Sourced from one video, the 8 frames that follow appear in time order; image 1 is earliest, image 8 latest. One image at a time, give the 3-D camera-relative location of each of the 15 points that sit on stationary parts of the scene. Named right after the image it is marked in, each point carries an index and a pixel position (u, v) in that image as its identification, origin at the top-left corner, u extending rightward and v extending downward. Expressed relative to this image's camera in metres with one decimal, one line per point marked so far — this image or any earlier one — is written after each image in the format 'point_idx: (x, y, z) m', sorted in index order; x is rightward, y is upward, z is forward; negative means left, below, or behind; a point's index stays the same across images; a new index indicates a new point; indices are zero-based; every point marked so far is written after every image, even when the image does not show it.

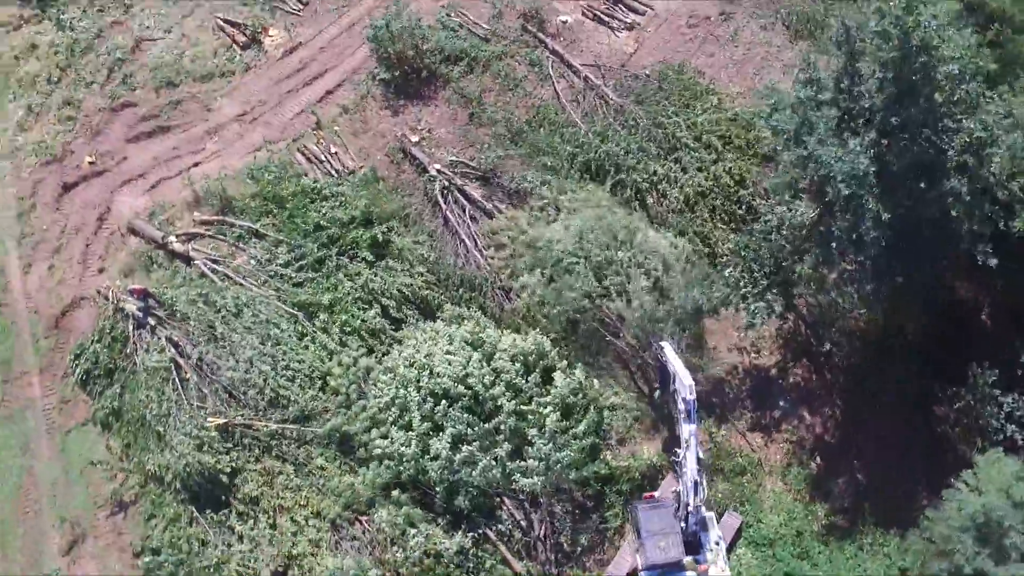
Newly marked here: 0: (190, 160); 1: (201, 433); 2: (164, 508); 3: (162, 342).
0: (-7.9, +3.1, +19.1) m
1: (-6.0, -2.8, +15.0) m
2: (-6.8, -4.3, +15.0) m
3: (-7.2, -1.2, +16.1) m
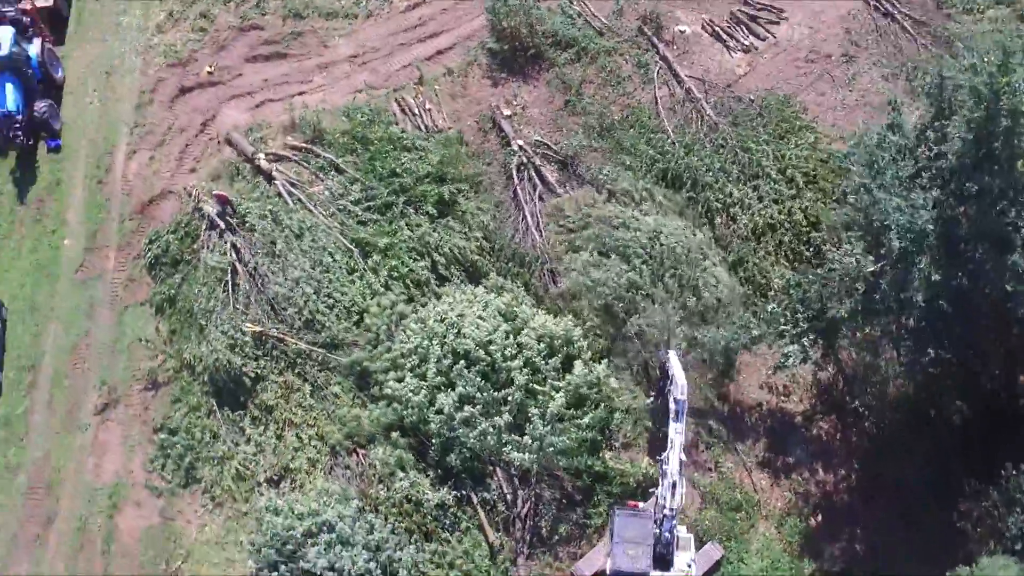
0: (-5.6, +5.2, +20.2) m
1: (-5.6, -1.0, +15.9) m
2: (-6.7, -2.2, +16.1) m
3: (-6.3, +0.9, +17.1) m
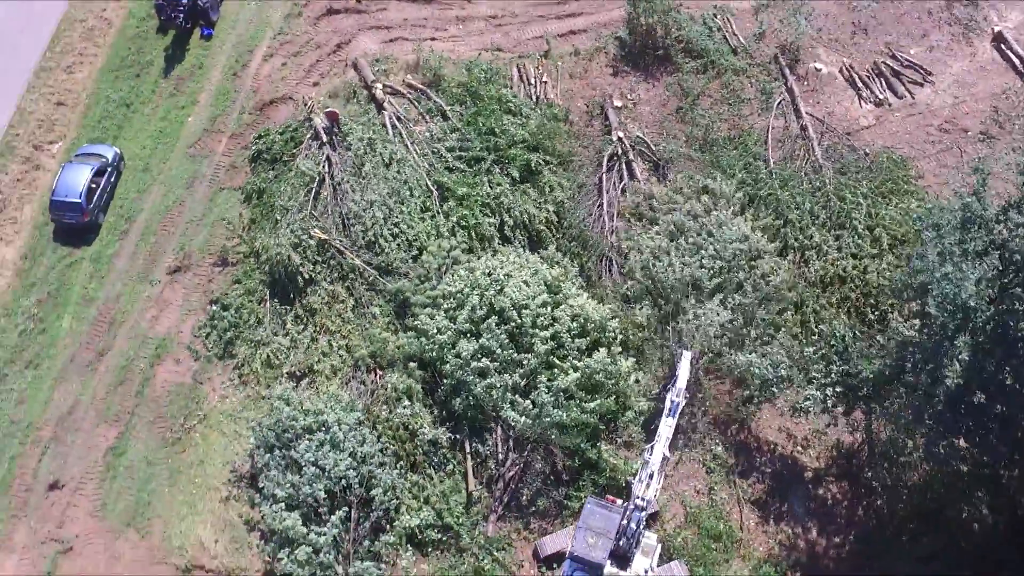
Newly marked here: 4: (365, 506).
0: (-2.2, +6.9, +21.1) m
1: (-4.6, +1.1, +16.9) m
2: (-5.9, +0.2, +17.3) m
3: (-4.5, +3.1, +18.2) m
4: (-2.9, -4.1, +14.4) m
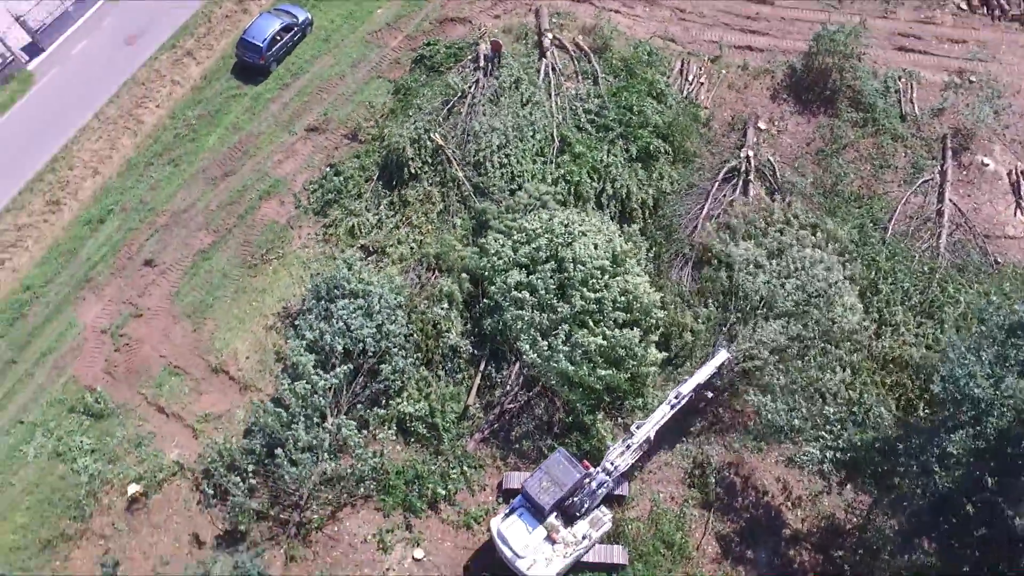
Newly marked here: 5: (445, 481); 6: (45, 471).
0: (+2.9, +7.9, +21.8) m
1: (-2.1, +3.6, +18.3) m
2: (-3.6, +3.2, +18.9) m
3: (-1.1, +5.3, +19.5) m
4: (-2.9, -1.8, +15.7) m
5: (-1.3, -3.8, +15.4) m
6: (-9.4, -3.8, +15.7) m
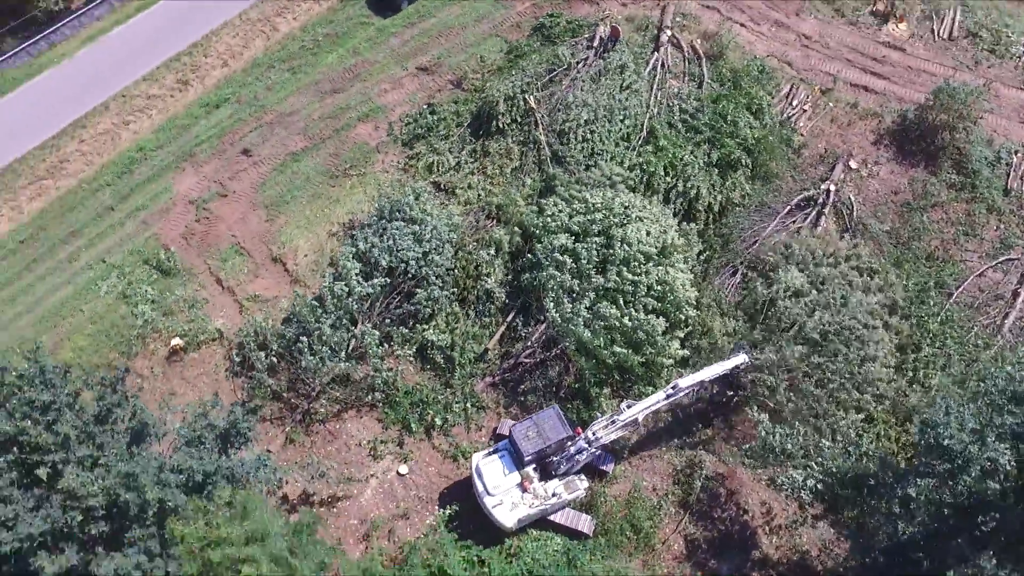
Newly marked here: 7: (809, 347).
0: (+6.5, +7.6, +21.8) m
1: (+0.2, +4.7, +19.1) m
2: (-1.3, +4.7, +19.9) m
3: (+1.7, +6.1, +20.1) m
4: (-2.3, -0.2, +16.6) m
5: (-1.4, -2.6, +16.2) m
6: (-9.1, -0.5, +17.5) m
7: (+5.9, -1.3, +15.7) m
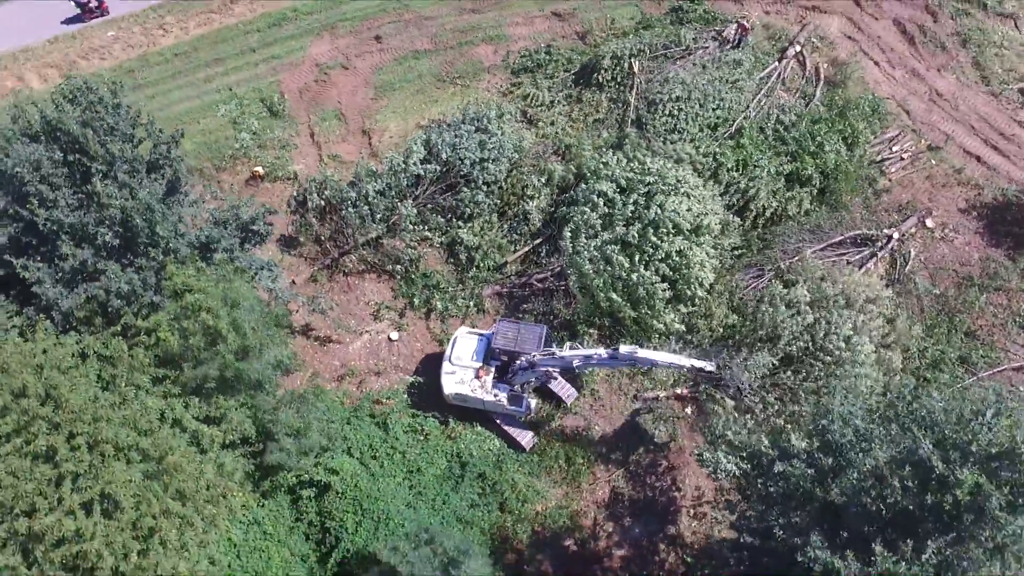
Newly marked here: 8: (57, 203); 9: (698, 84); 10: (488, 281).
0: (+10.3, +6.3, +21.5) m
1: (+3.0, +5.9, +19.9) m
2: (+1.8, +6.4, +21.0) m
3: (+5.1, +6.6, +20.7) m
4: (-1.4, +2.2, +18.1) m
5: (-1.4, -0.3, +17.5) m
6: (-7.6, +4.2, +20.1) m
7: (+5.7, -1.6, +15.8) m
8: (-7.3, +1.3, +12.4) m
9: (+4.7, +5.1, +19.6) m
10: (-0.5, +0.2, +17.7) m
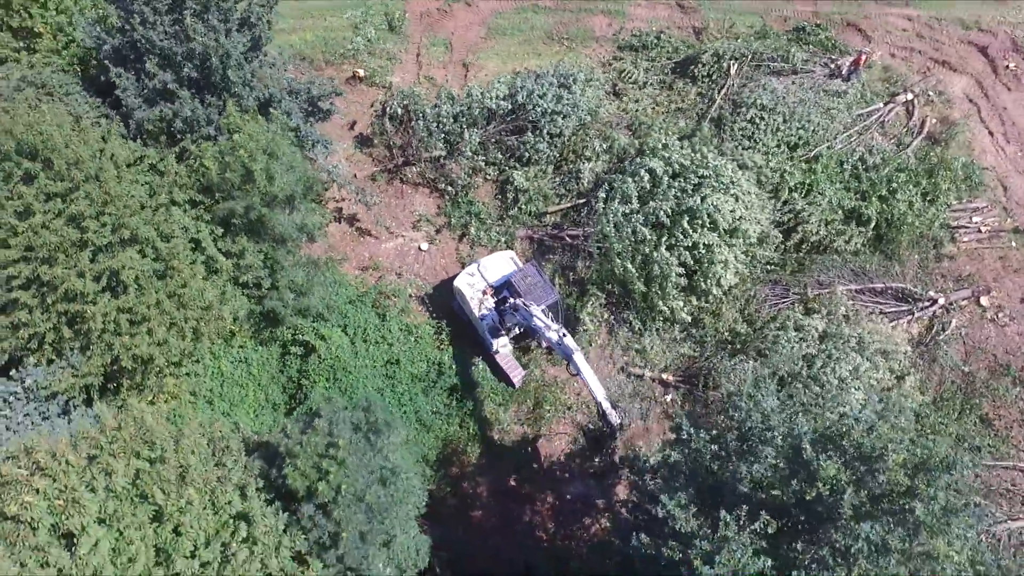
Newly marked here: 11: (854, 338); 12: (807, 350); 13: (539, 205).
0: (+12.9, +4.1, +20.5) m
1: (+5.6, +5.9, +20.1) m
2: (+4.8, +6.7, +21.3) m
3: (+7.9, +6.0, +20.5) m
4: (+0.2, +3.7, +19.0) m
5: (-0.7, +1.3, +18.5) m
6: (-4.8, +7.4, +21.8) m
7: (+5.4, -1.9, +15.7) m
8: (-6.5, +4.8, +14.2) m
9: (+7.0, +4.7, +19.5) m
10: (+0.3, +1.5, +18.4) m
11: (+7.3, -1.3, +16.1) m
12: (+6.3, -1.3, +16.0) m
13: (+0.6, +2.0, +18.5) m
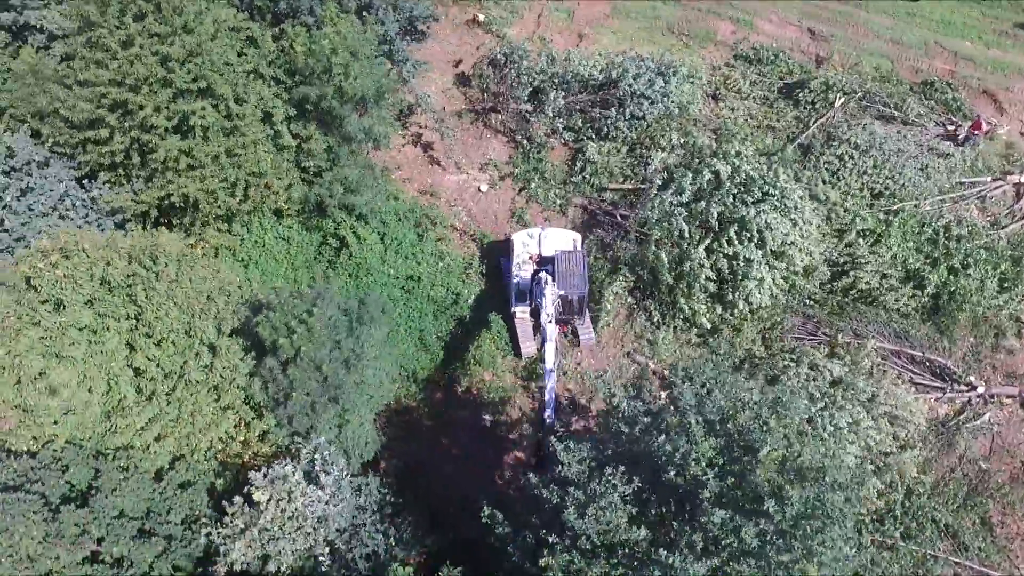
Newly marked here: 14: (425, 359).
0: (+14.7, +1.1, +18.9) m
1: (+8.3, +4.9, +19.5) m
2: (+7.9, +5.8, +20.8) m
3: (+10.5, +4.3, +19.5) m
4: (+2.3, +4.4, +19.3) m
5: (+0.7, +2.4, +18.9) m
6: (-0.9, +9.3, +22.7) m
7: (+5.1, -2.4, +15.3) m
8: (-4.5, +7.5, +15.5) m
9: (+9.1, +3.3, +18.7) m
10: (+1.7, +2.3, +18.7) m
11: (+7.2, -2.4, +15.4) m
12: (+6.2, -2.1, +15.5) m
13: (+2.2, +2.6, +18.7) m
14: (-1.9, -1.5, +16.7) m
